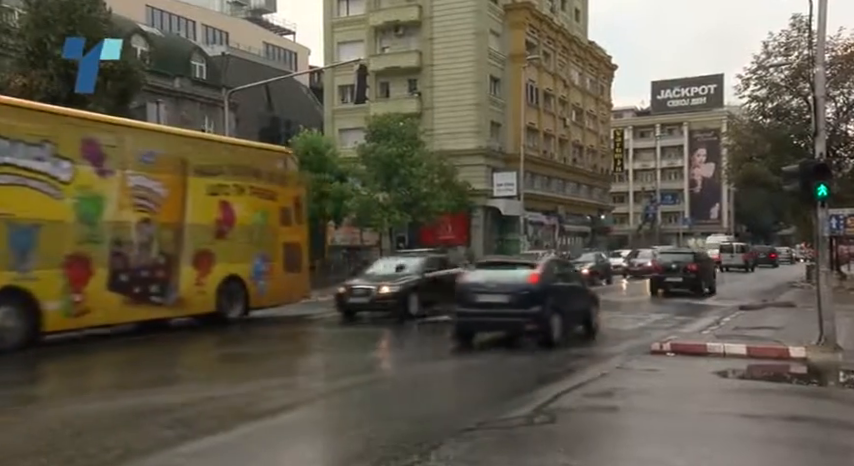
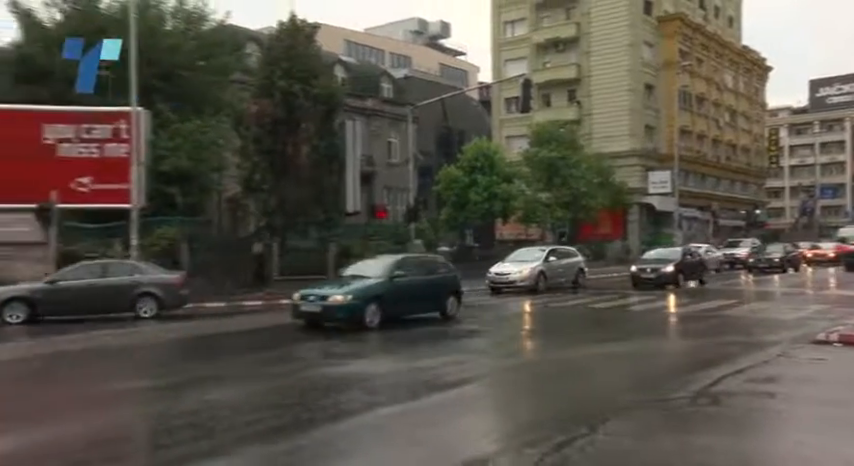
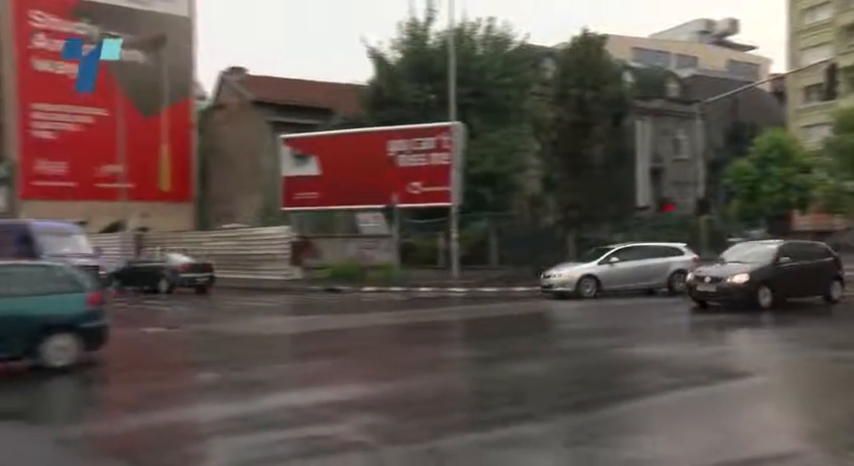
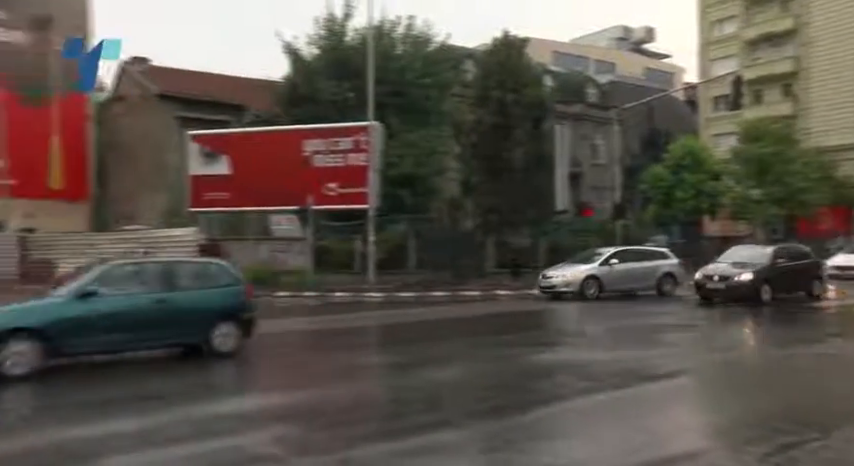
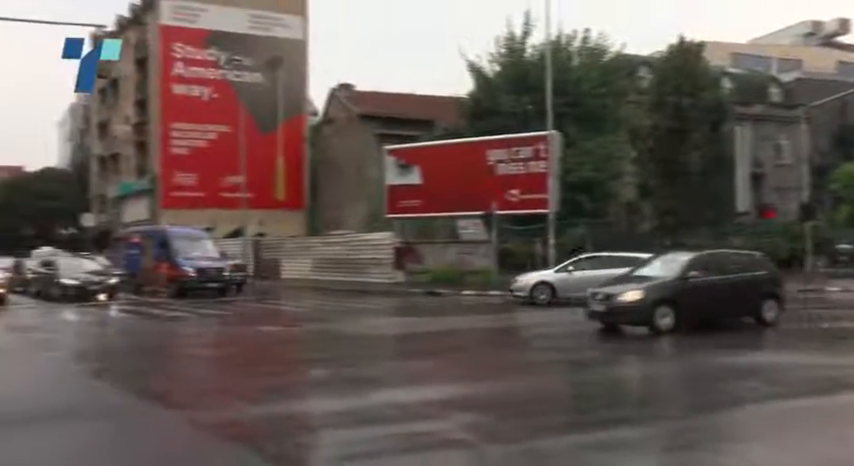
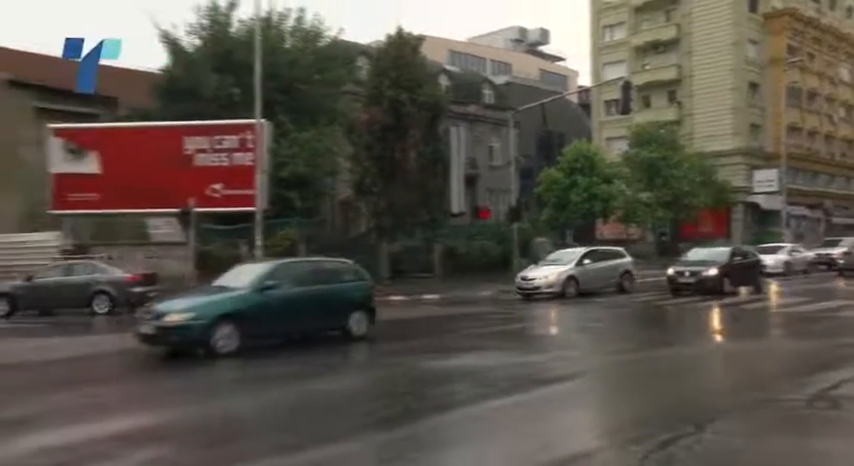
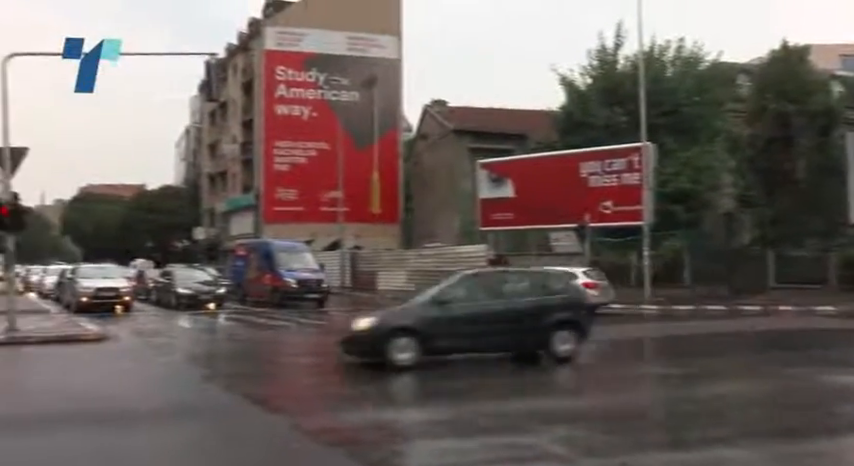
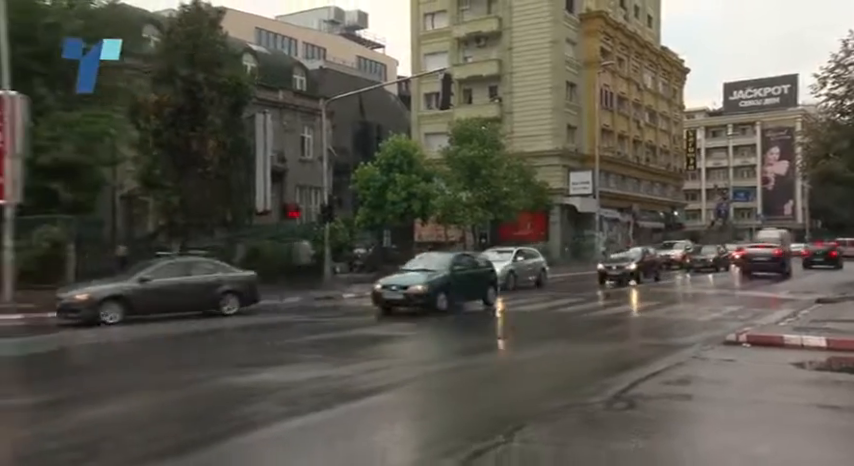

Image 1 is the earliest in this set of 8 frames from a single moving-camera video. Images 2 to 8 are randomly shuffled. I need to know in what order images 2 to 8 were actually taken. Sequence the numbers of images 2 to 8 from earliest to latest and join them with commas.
8, 2, 6, 4, 3, 5, 7
